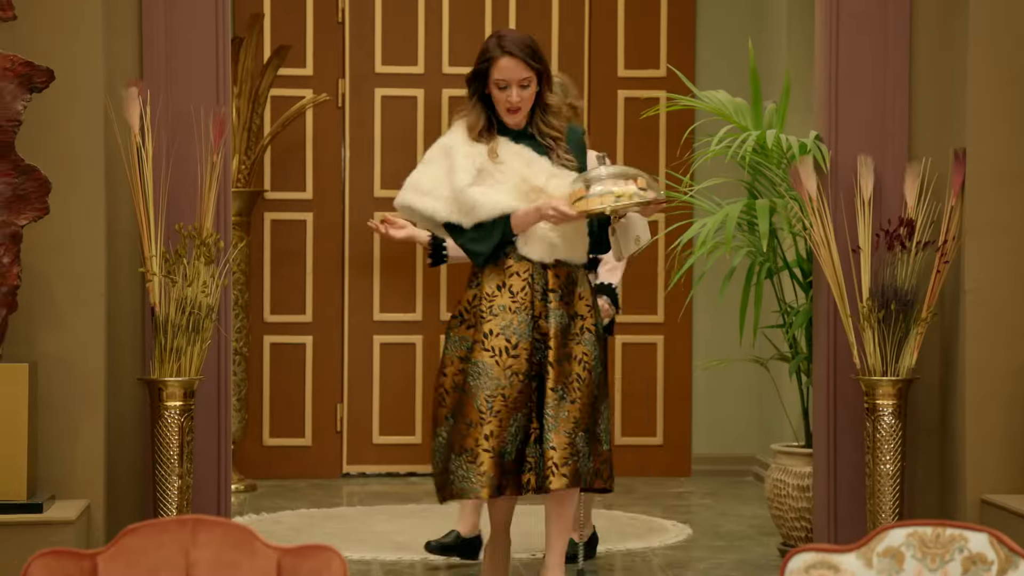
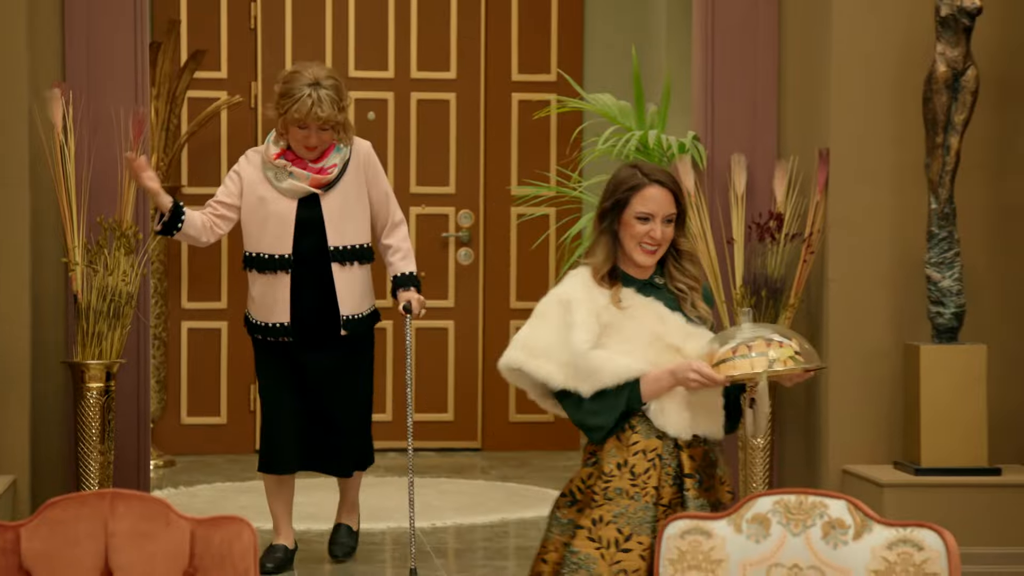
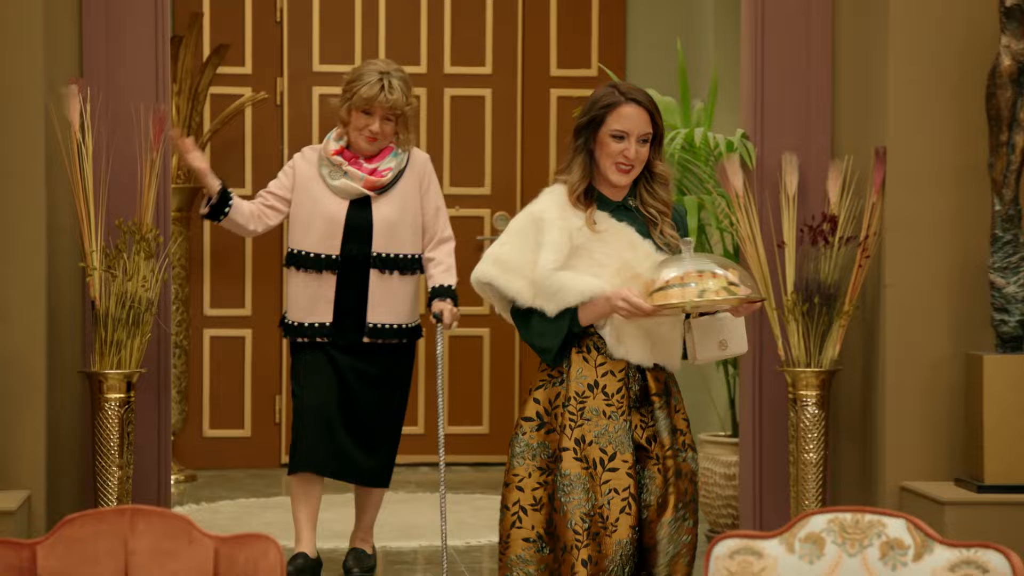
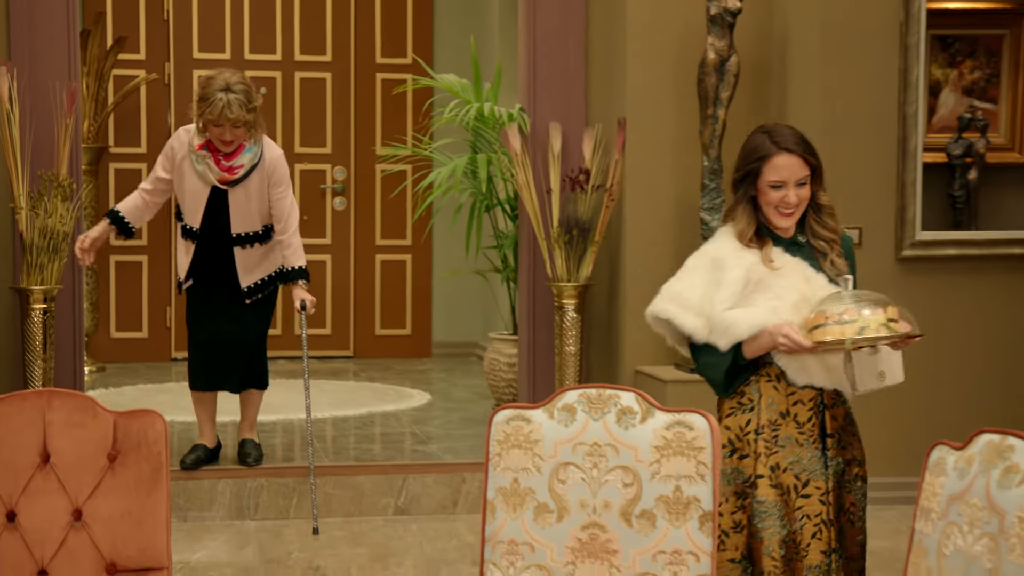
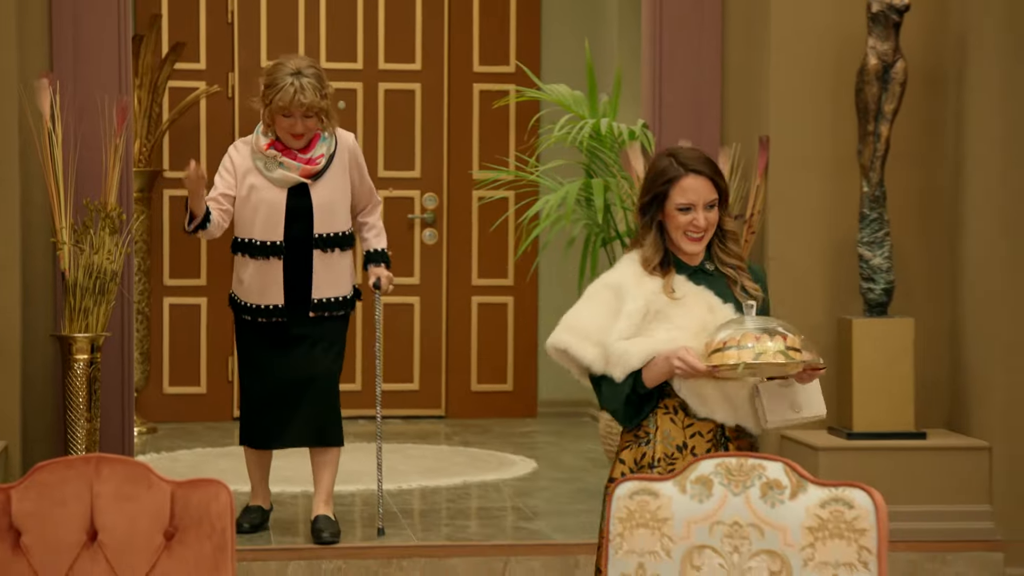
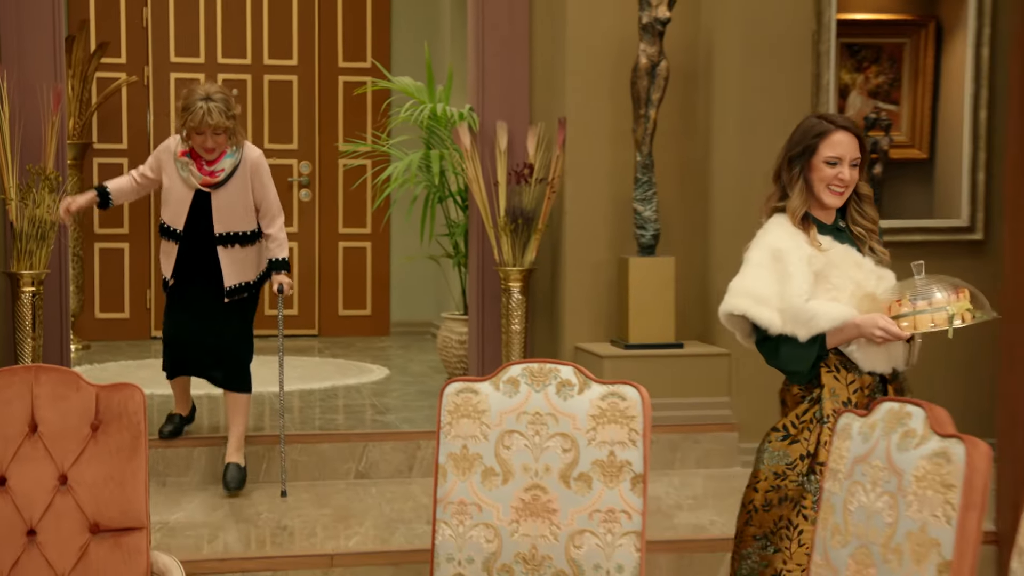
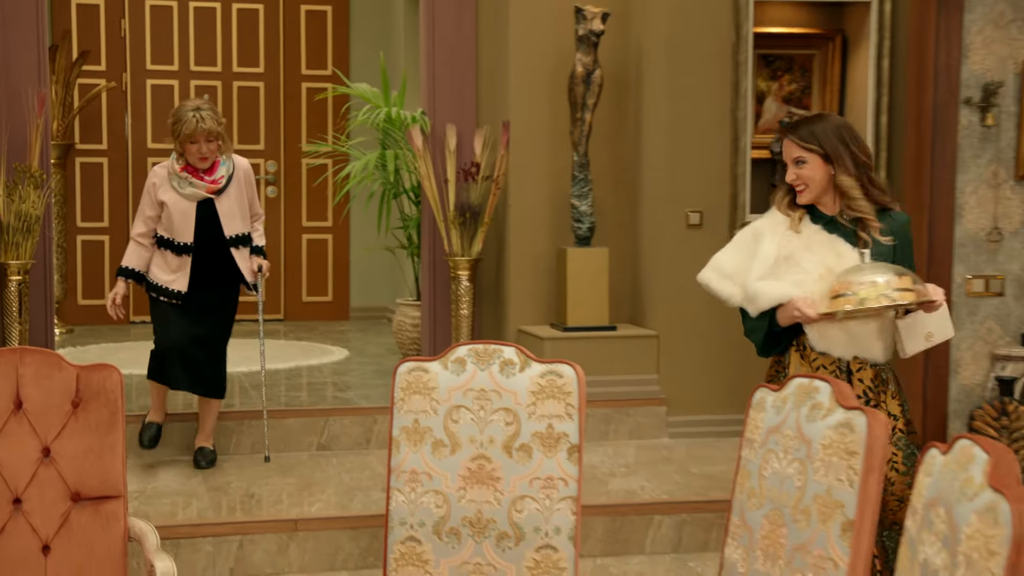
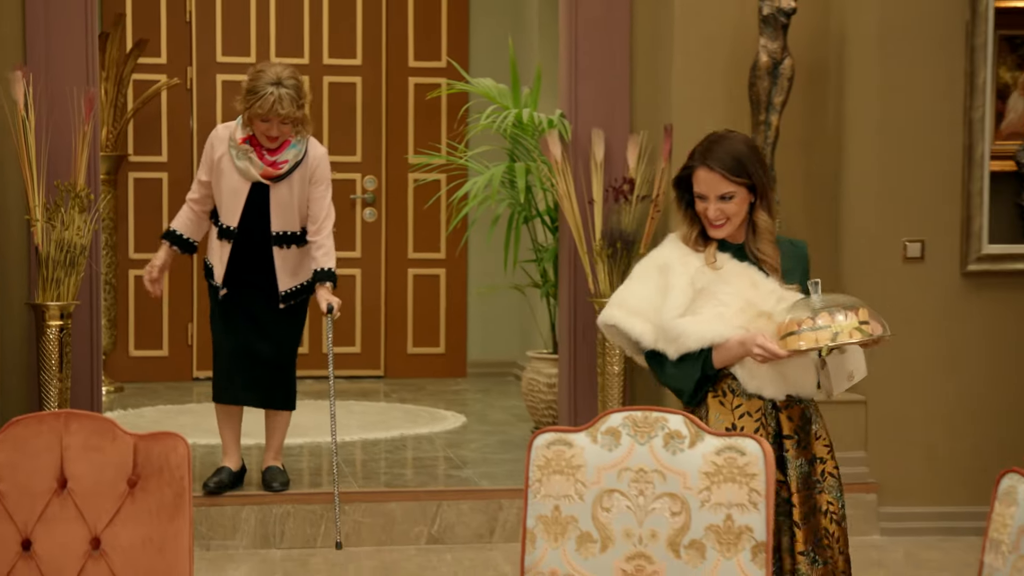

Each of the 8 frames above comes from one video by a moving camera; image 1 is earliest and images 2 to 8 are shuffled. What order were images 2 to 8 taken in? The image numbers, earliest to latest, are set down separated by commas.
3, 2, 5, 8, 4, 6, 7
